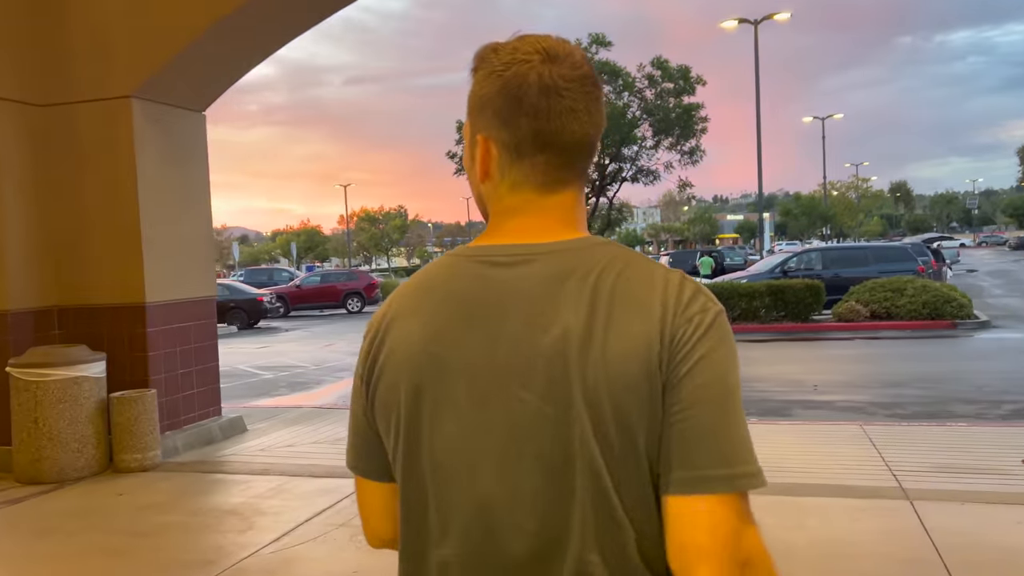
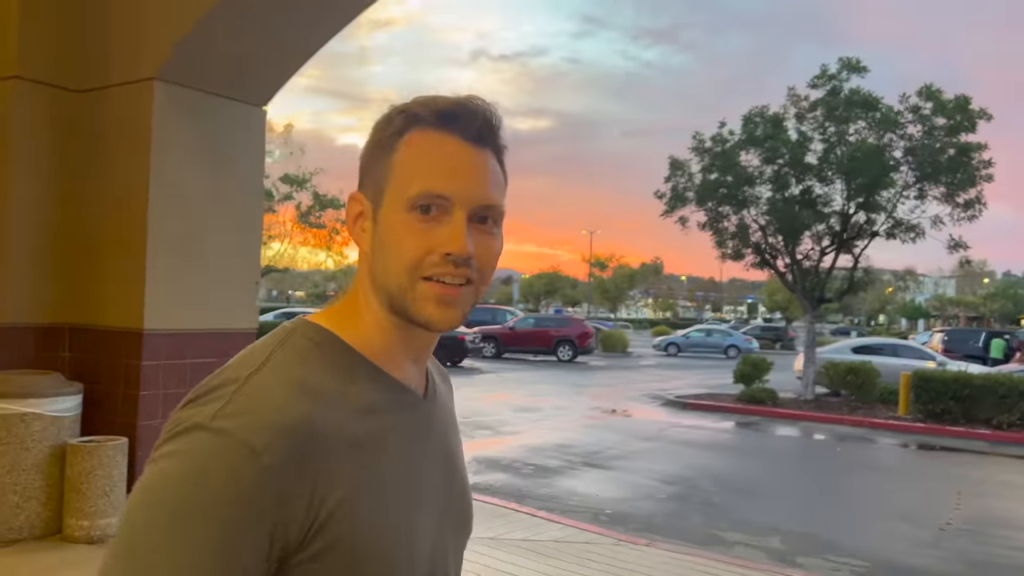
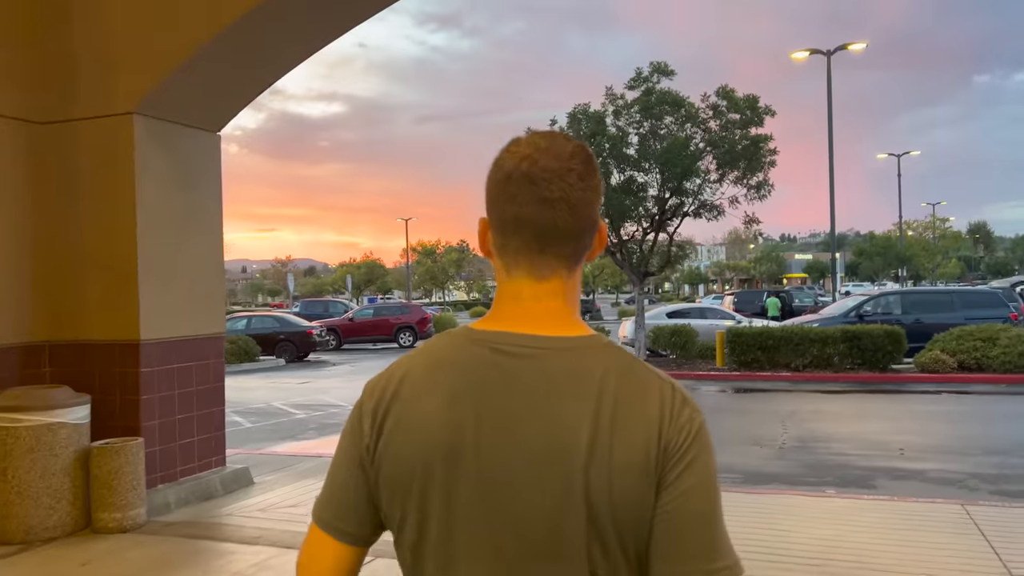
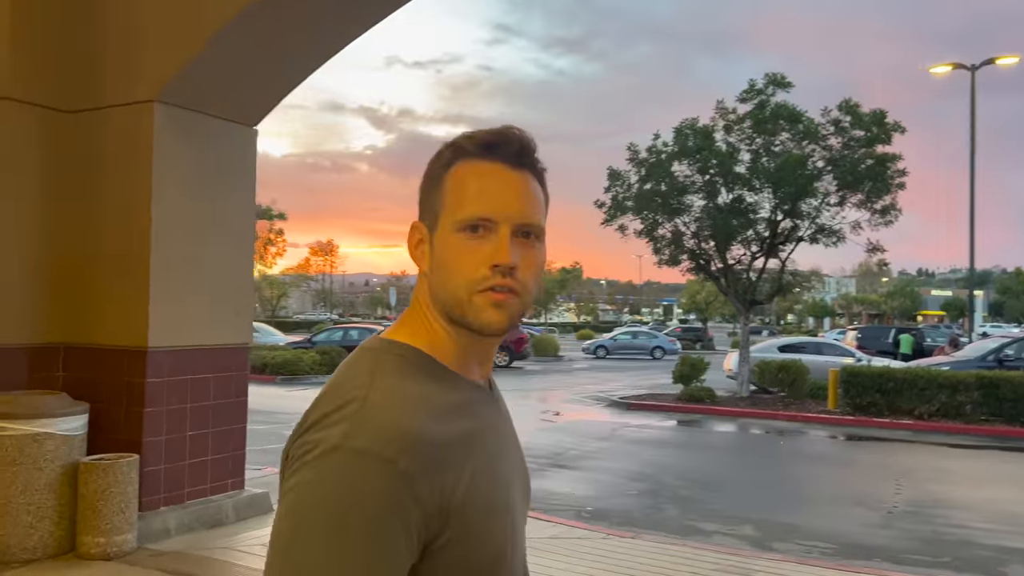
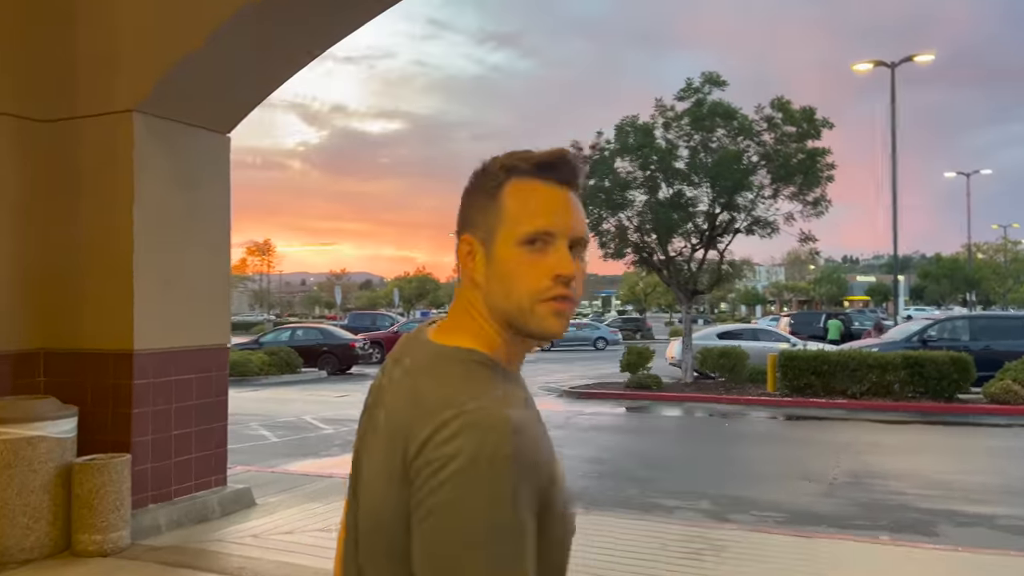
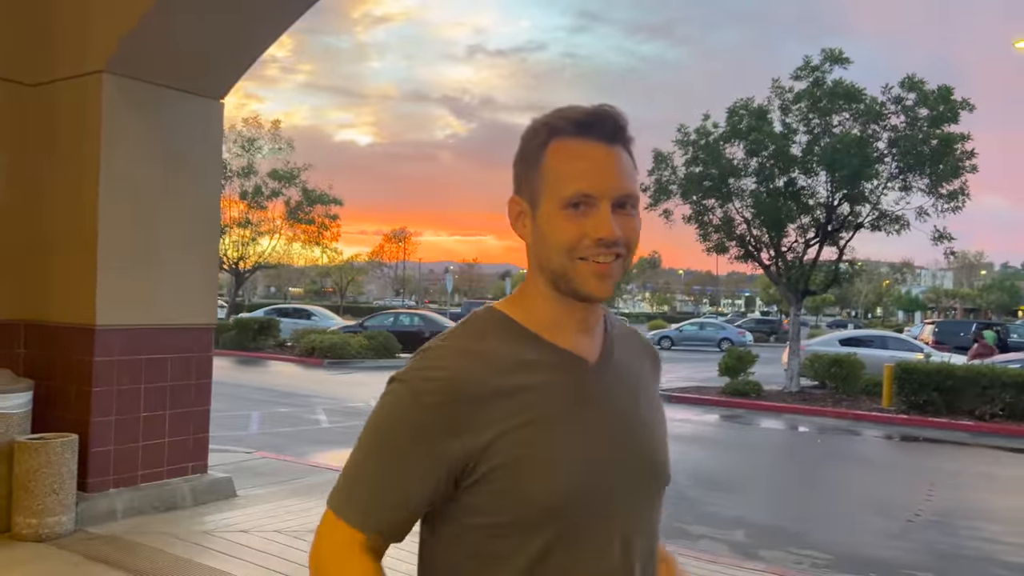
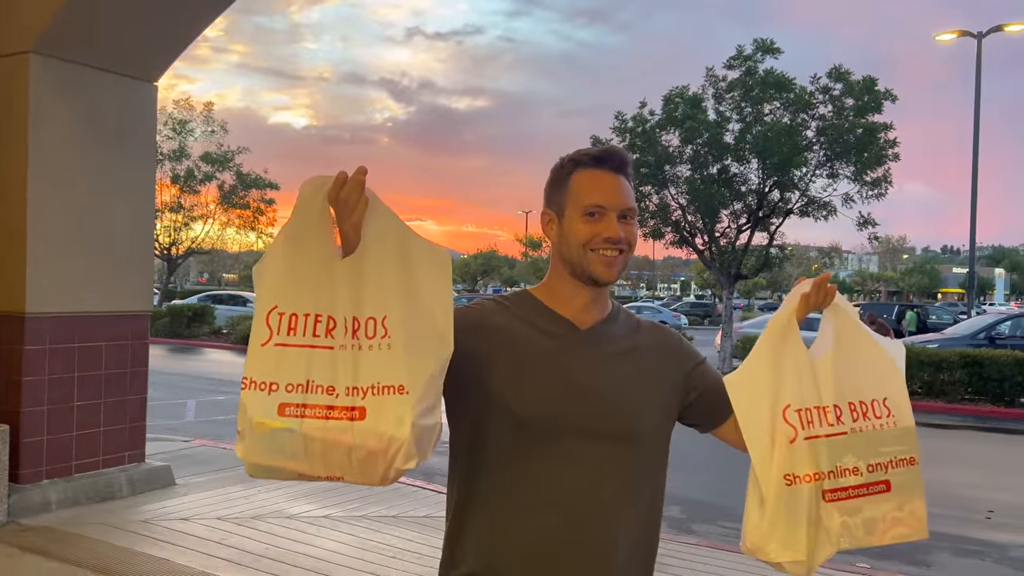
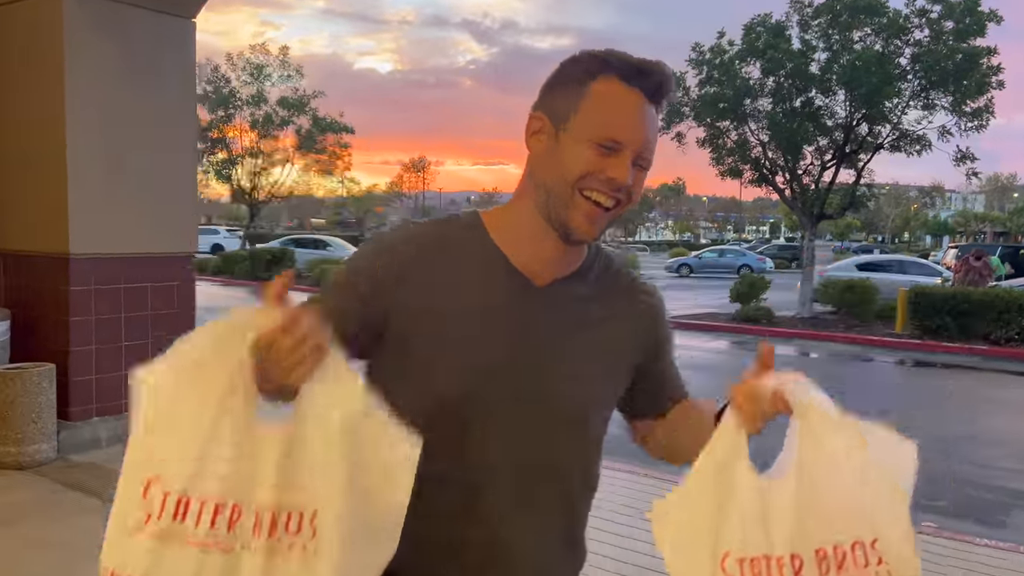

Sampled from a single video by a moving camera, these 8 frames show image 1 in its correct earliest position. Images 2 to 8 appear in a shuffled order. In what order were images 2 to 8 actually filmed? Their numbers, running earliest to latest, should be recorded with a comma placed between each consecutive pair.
3, 5, 4, 2, 6, 7, 8
